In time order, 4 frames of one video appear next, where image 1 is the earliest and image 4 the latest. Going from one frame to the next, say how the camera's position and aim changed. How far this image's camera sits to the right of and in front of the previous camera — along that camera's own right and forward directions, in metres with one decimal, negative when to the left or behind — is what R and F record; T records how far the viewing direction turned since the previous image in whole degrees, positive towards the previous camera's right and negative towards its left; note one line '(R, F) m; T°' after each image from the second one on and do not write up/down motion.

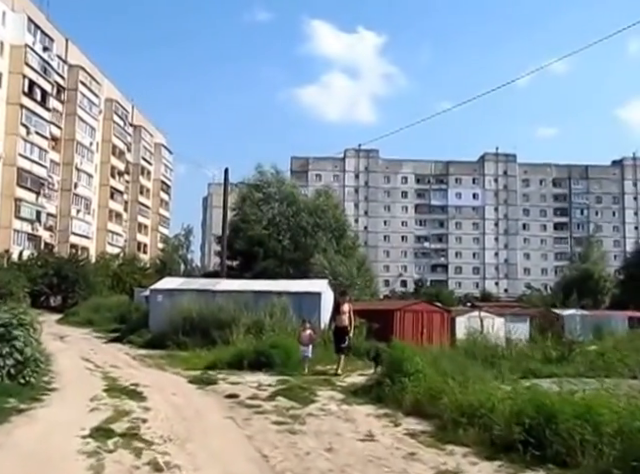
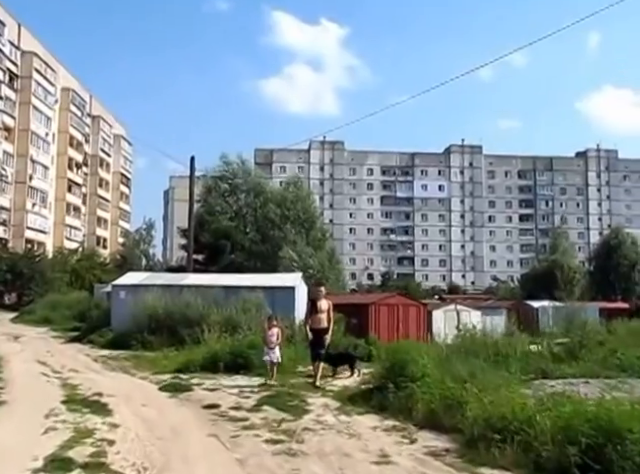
(-0.4, +1.3) m; +3°
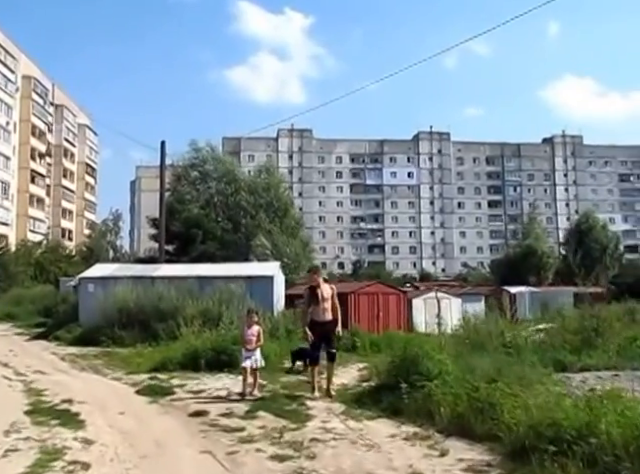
(-0.4, +1.1) m; +3°
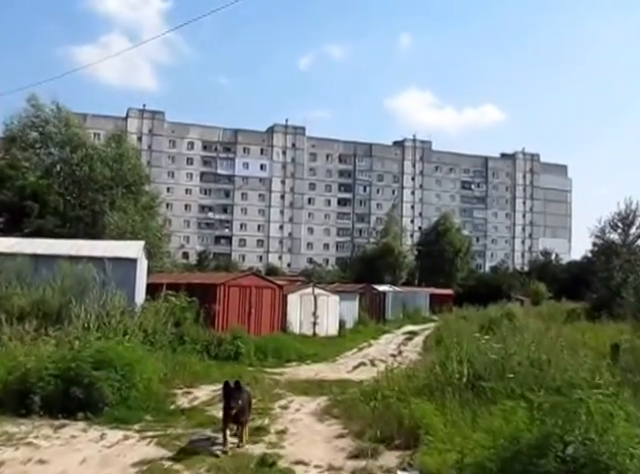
(-1.1, +5.2) m; +14°
